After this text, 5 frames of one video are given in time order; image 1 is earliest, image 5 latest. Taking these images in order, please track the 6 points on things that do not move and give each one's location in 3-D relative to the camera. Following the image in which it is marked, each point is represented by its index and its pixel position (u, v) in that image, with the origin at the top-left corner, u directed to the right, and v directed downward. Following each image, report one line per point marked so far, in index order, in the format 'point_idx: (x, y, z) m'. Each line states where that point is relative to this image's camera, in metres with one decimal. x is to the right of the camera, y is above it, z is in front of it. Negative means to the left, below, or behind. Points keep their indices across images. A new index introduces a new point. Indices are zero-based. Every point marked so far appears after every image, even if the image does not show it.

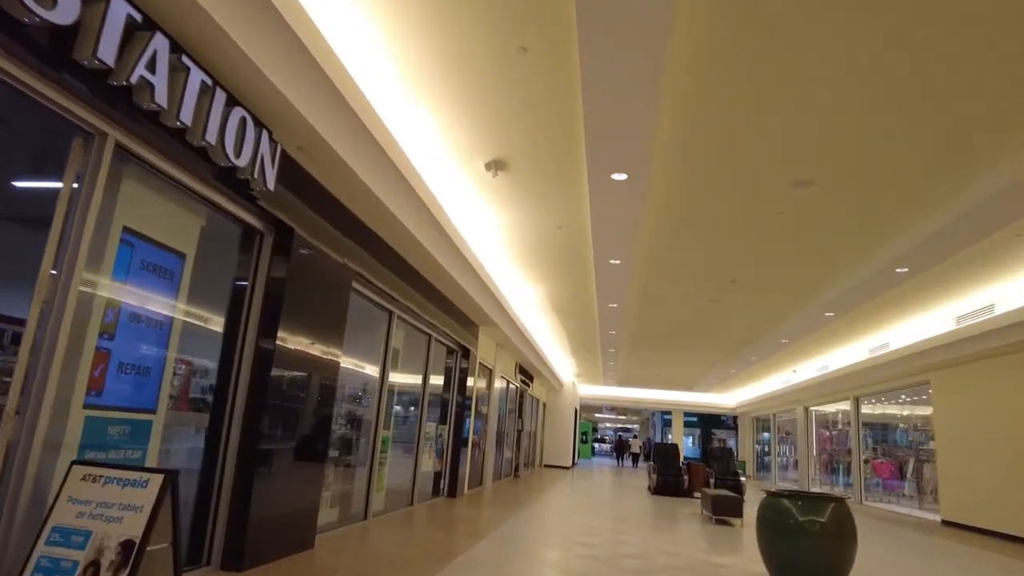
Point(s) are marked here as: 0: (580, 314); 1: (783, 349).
0: (+1.2, -0.4, +11.3) m
1: (+5.2, -1.1, +12.7) m
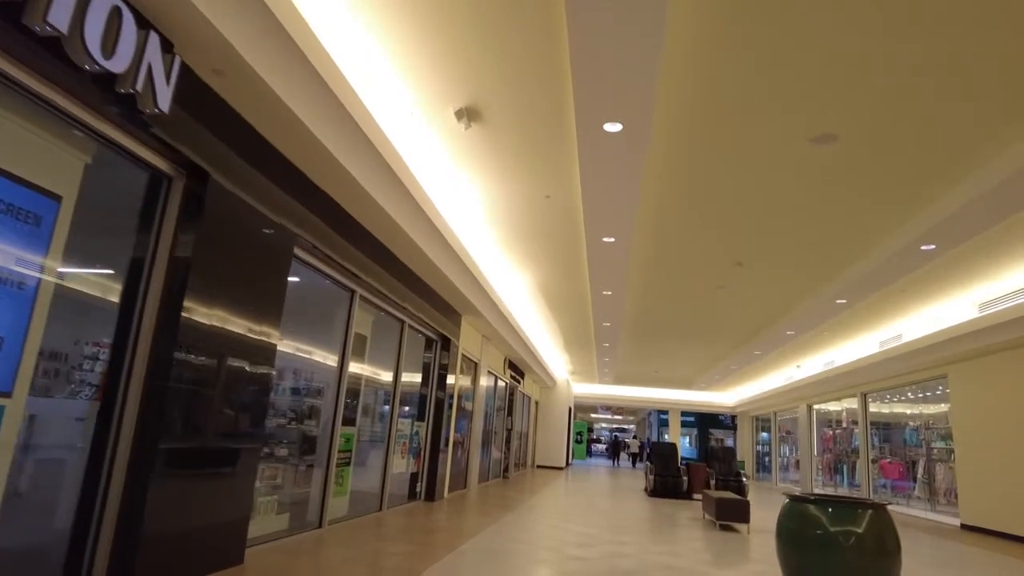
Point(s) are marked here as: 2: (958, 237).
0: (+1.0, -0.3, +10.6) m
1: (+5.0, -1.0, +12.0) m
2: (+4.2, +0.5, +6.3) m
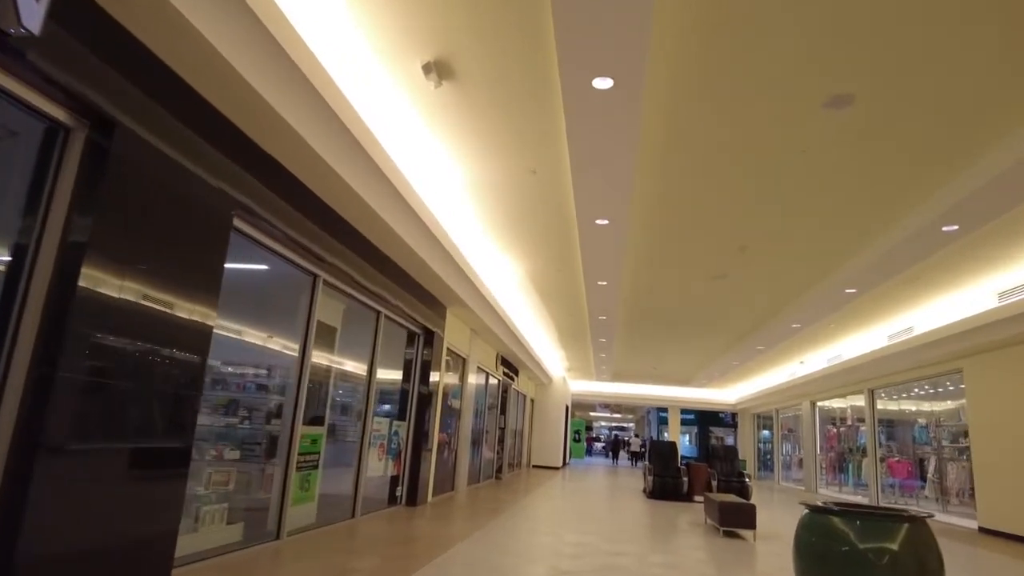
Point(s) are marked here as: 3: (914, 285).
0: (+0.8, -0.1, +10.1) m
1: (+4.9, -0.8, +11.5) m
2: (+4.1, +0.6, +5.8) m
3: (+5.0, 0.0, +8.2) m
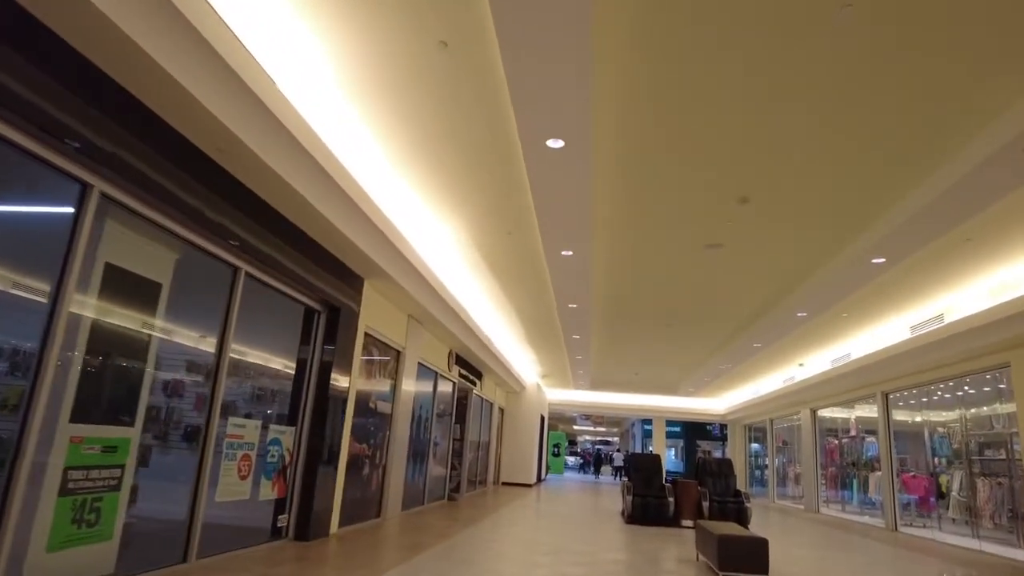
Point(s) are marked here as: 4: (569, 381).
0: (+0.2, +0.1, +8.4) m
1: (+4.2, -0.6, +9.9) m
2: (+3.6, +0.9, +4.2) m
3: (+4.4, +0.3, +6.7) m
4: (+1.5, -2.5, +17.6) m
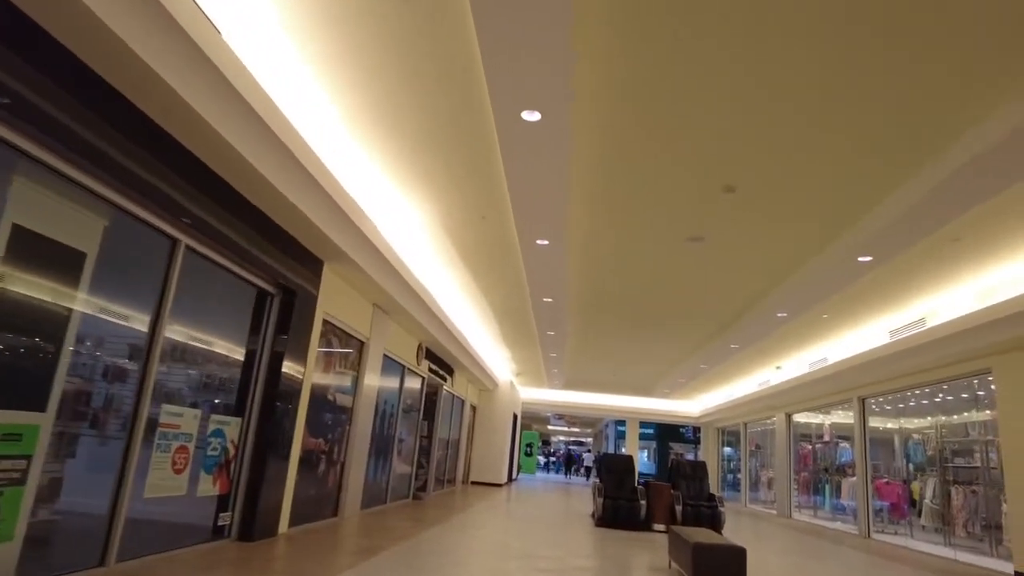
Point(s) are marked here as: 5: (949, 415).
0: (-0.1, +0.2, +8.1) m
1: (+3.8, -0.6, +9.7) m
2: (+3.4, +0.9, +4.0) m
3: (+4.2, +0.3, +6.5) m
4: (+0.8, -2.4, +17.3) m
5: (+6.1, -1.8, +9.2) m
